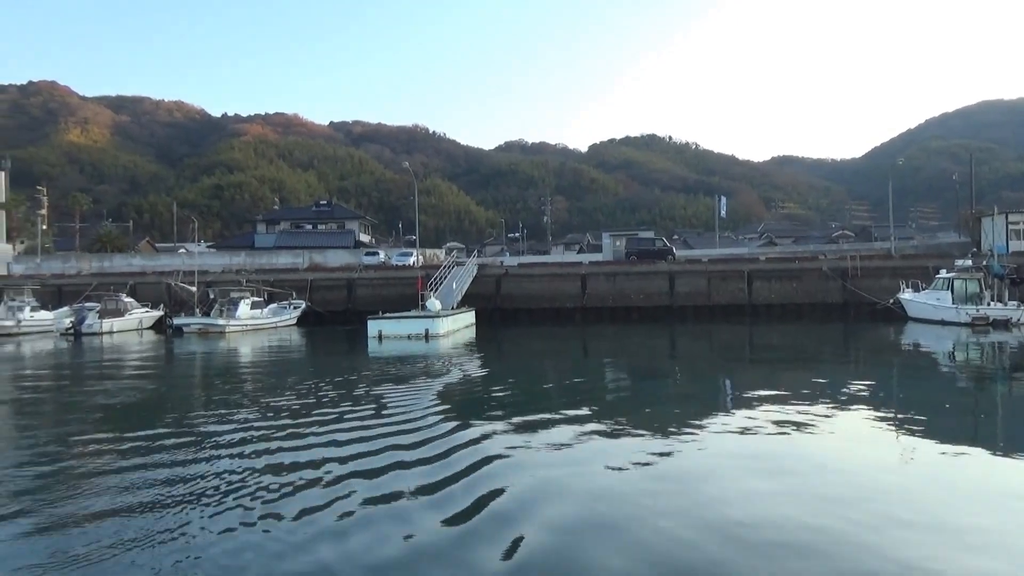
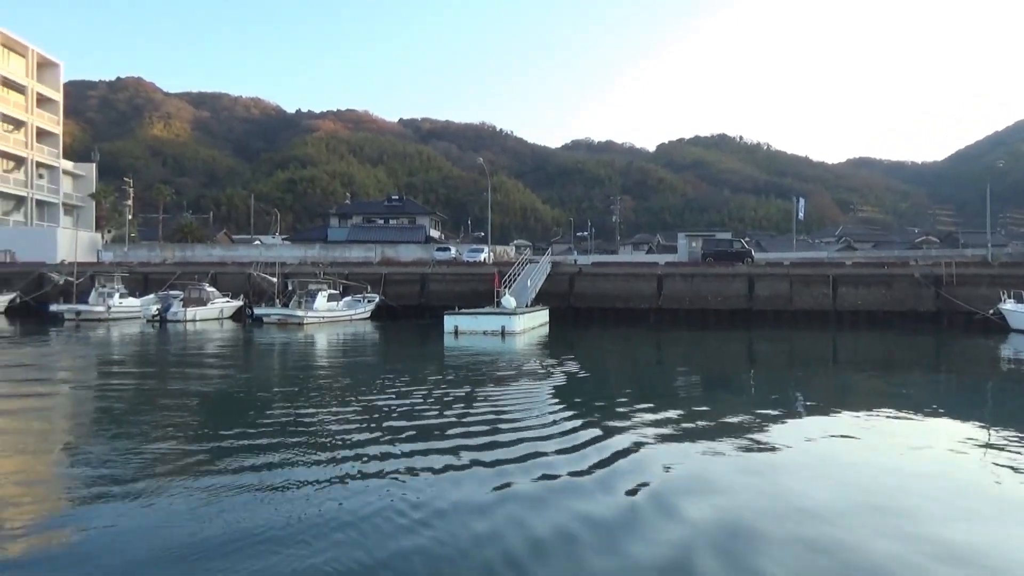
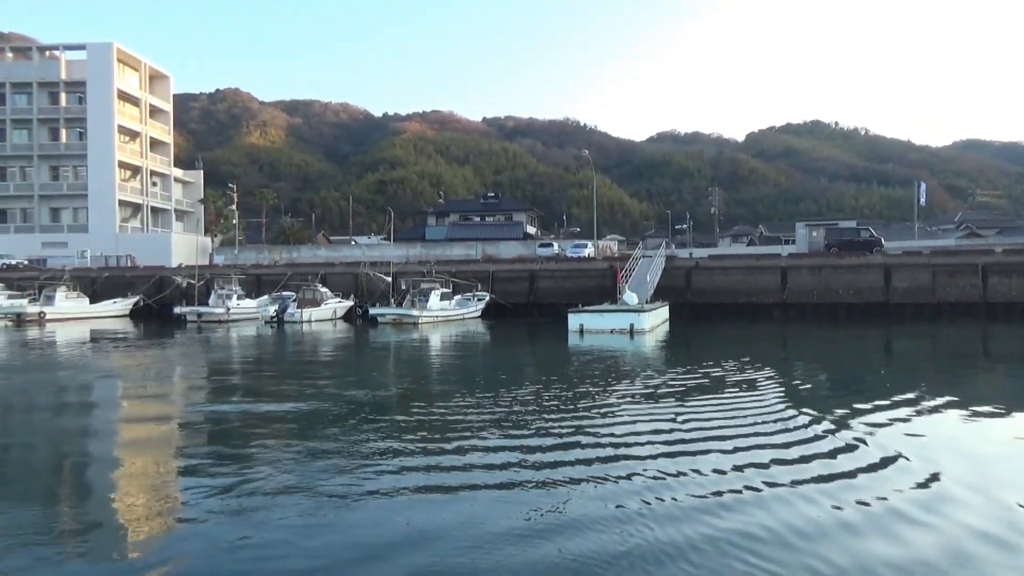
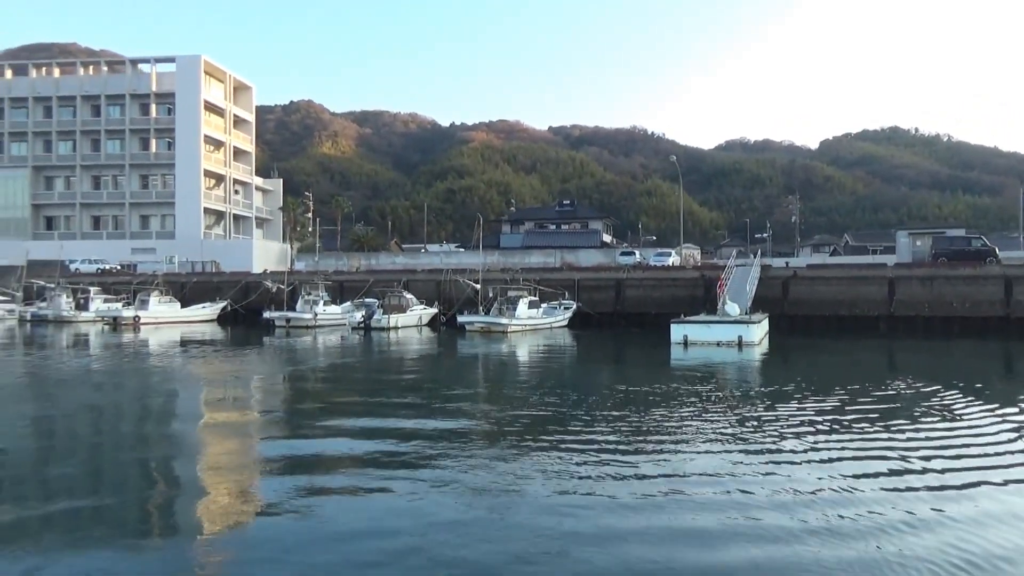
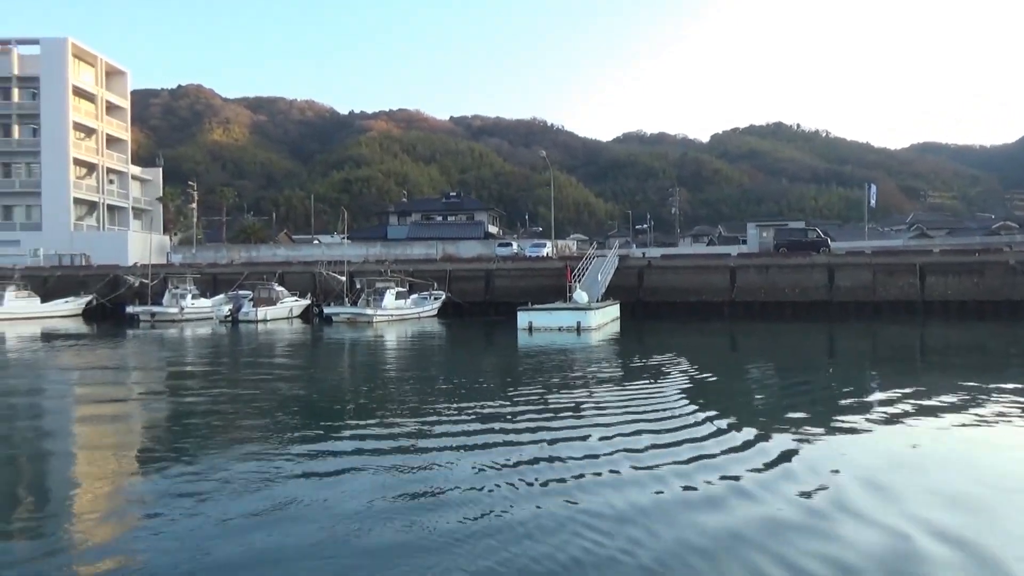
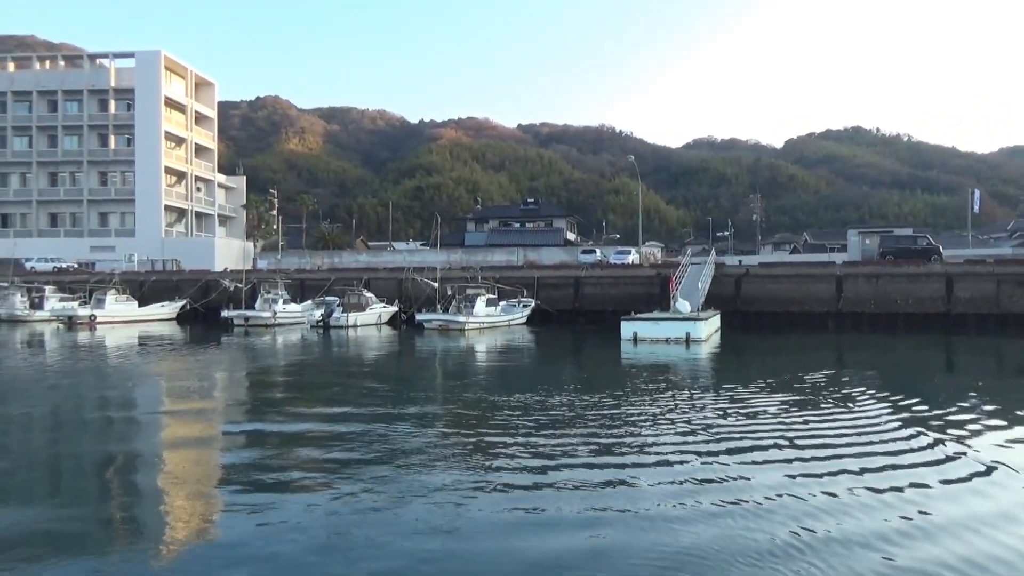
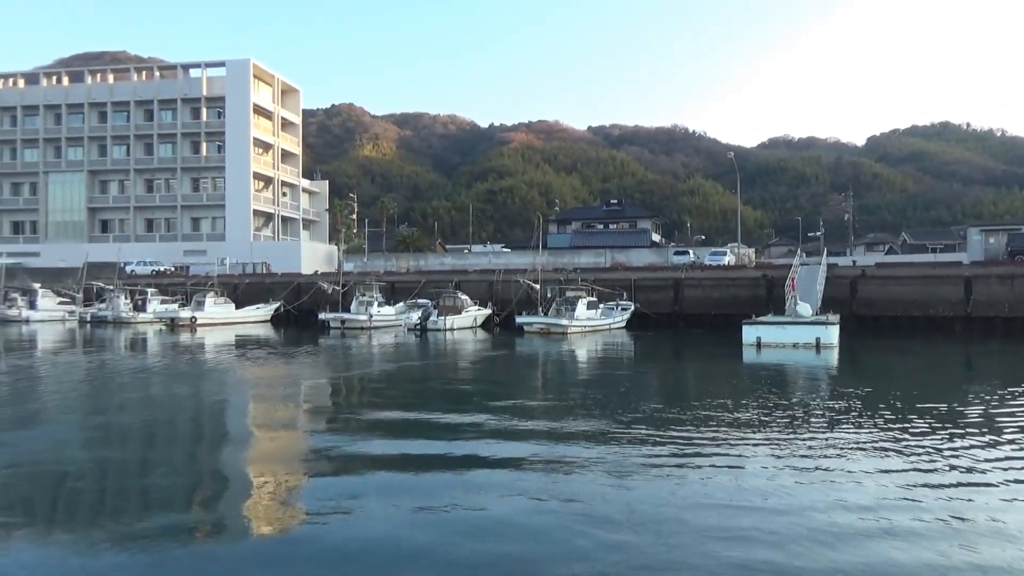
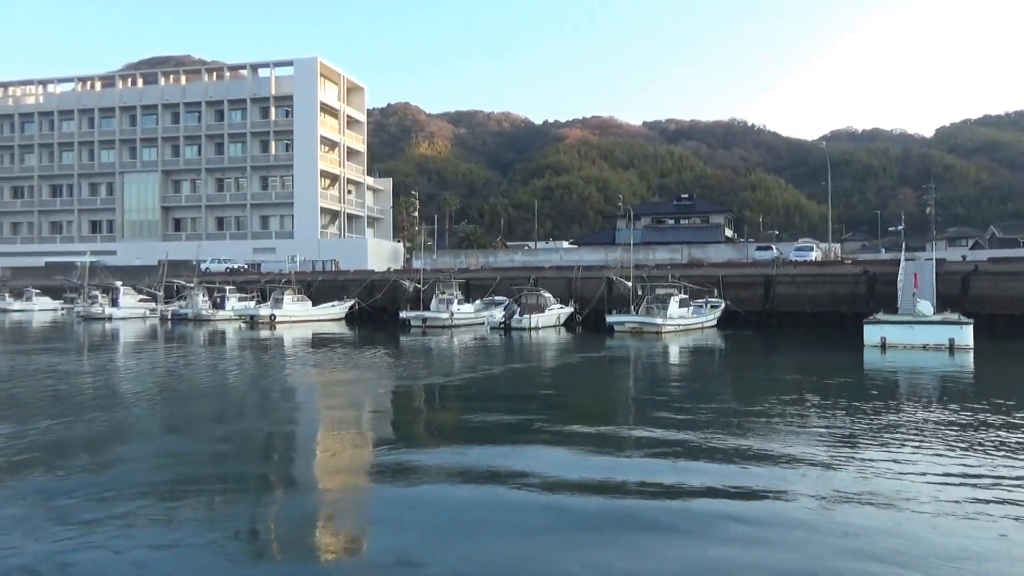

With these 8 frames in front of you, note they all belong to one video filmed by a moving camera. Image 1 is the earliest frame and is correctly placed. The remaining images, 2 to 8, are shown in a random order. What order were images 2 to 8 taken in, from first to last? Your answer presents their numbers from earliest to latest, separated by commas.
2, 5, 3, 6, 4, 7, 8
